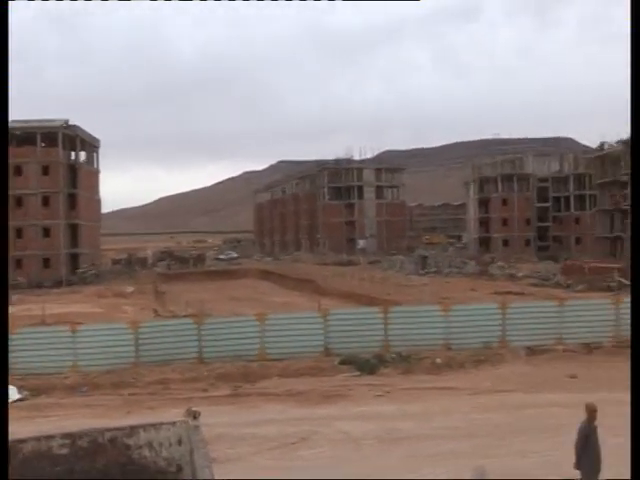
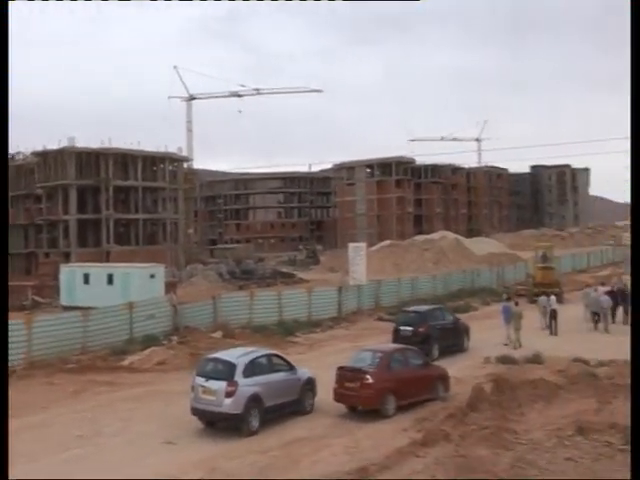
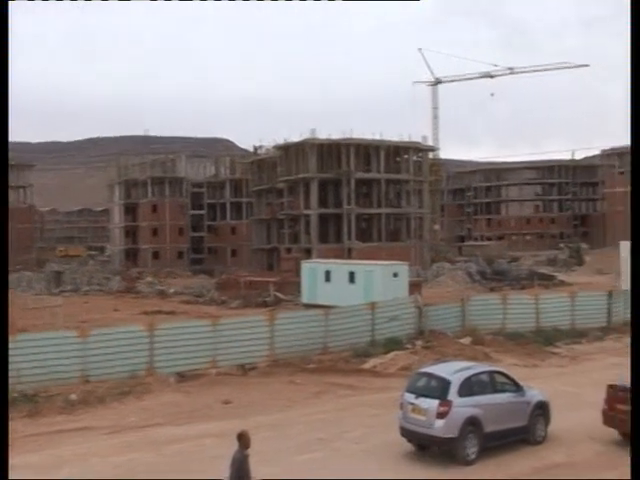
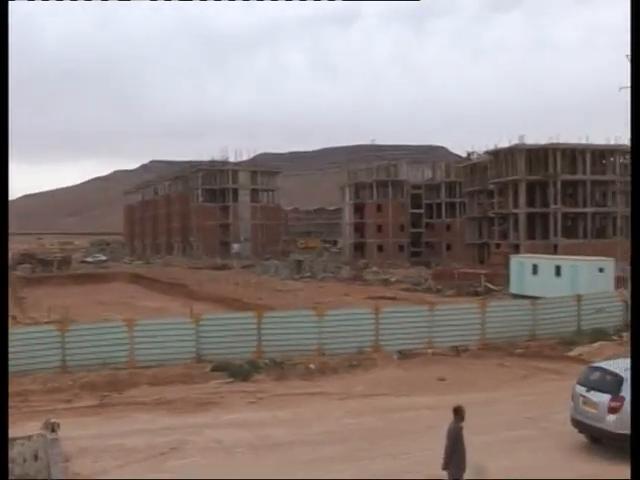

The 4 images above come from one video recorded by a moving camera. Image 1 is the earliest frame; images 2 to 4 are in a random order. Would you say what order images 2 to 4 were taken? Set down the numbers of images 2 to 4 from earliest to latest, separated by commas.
4, 3, 2
